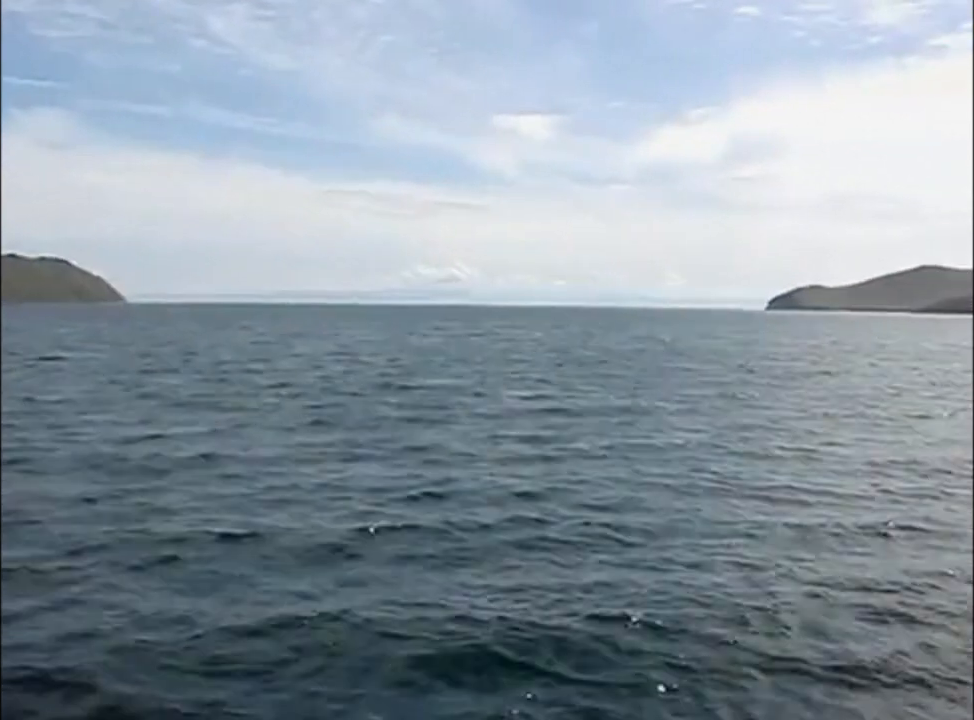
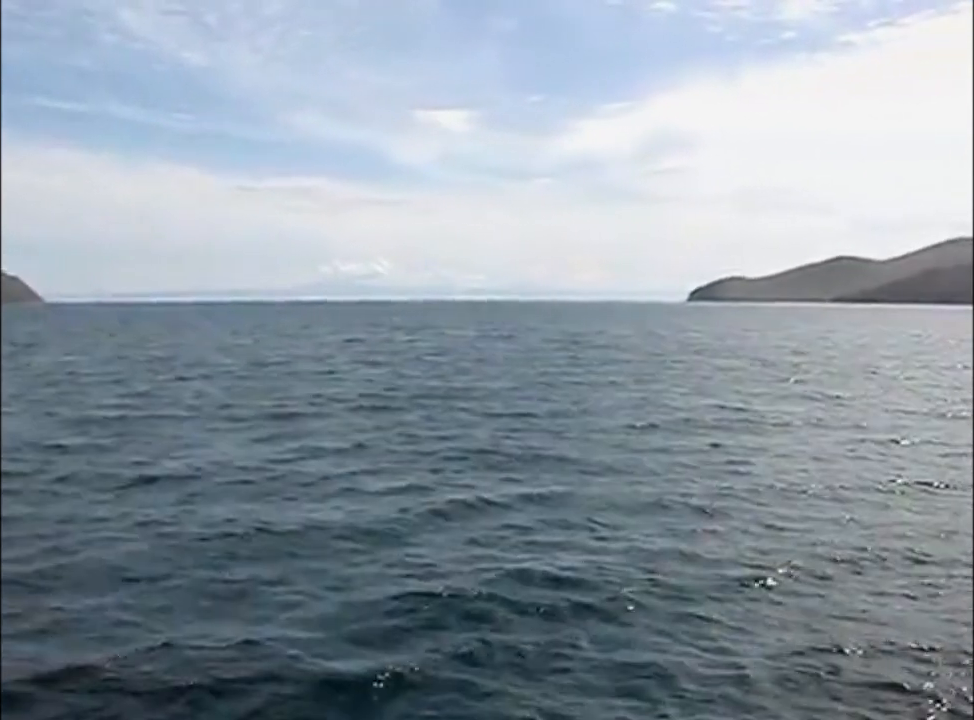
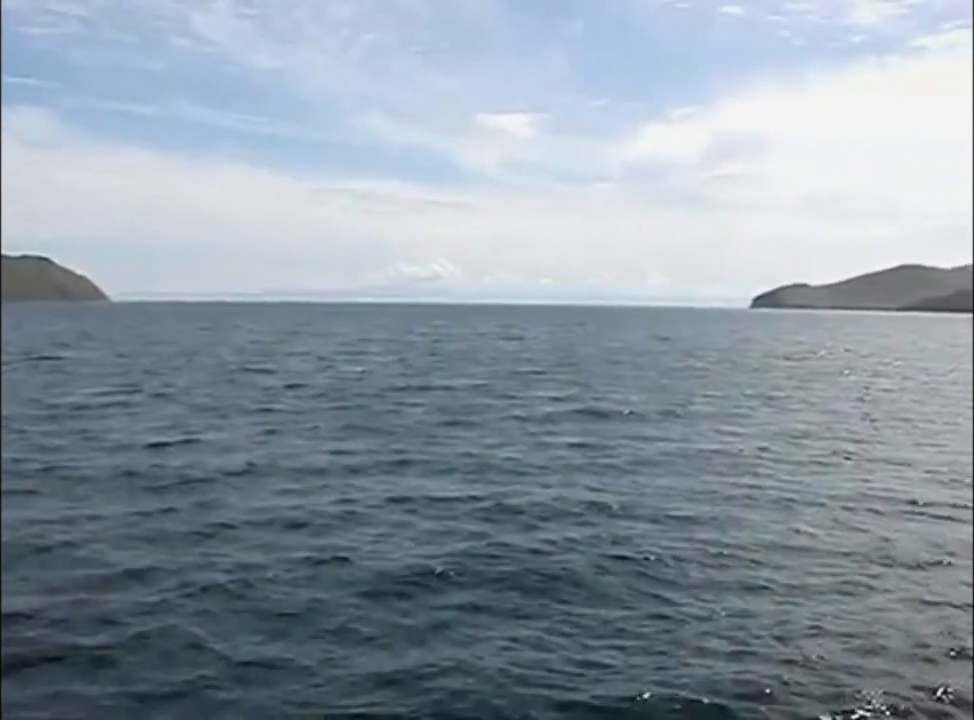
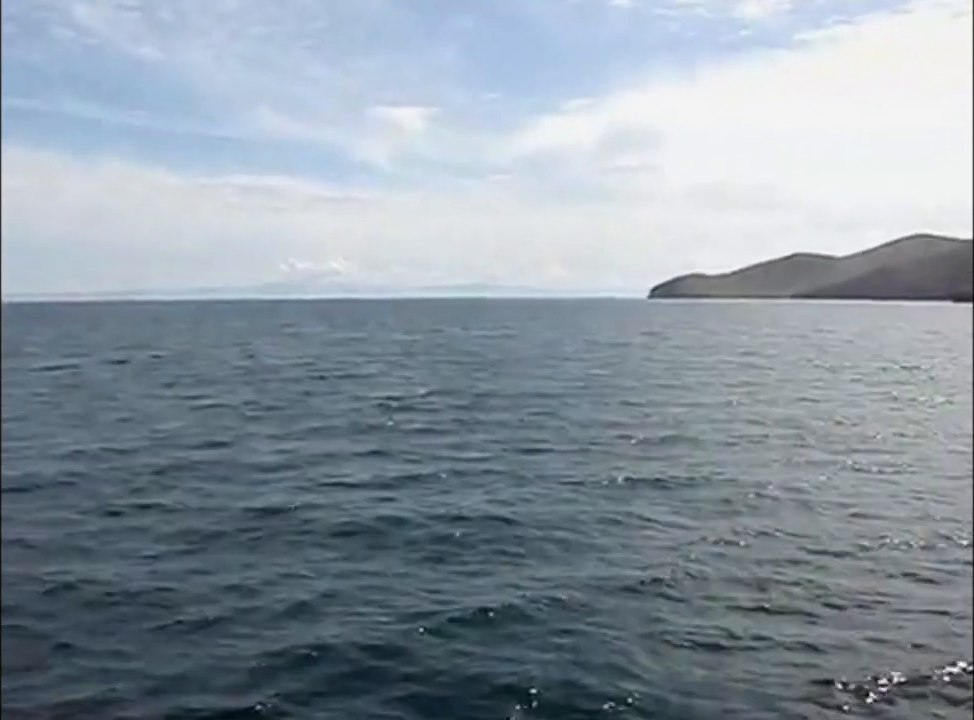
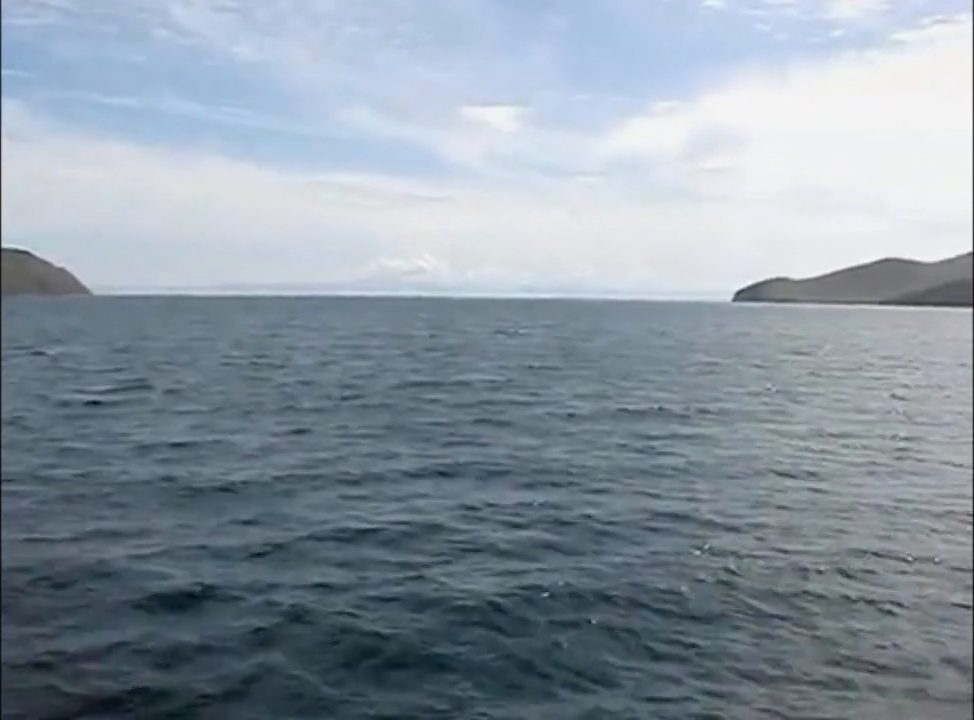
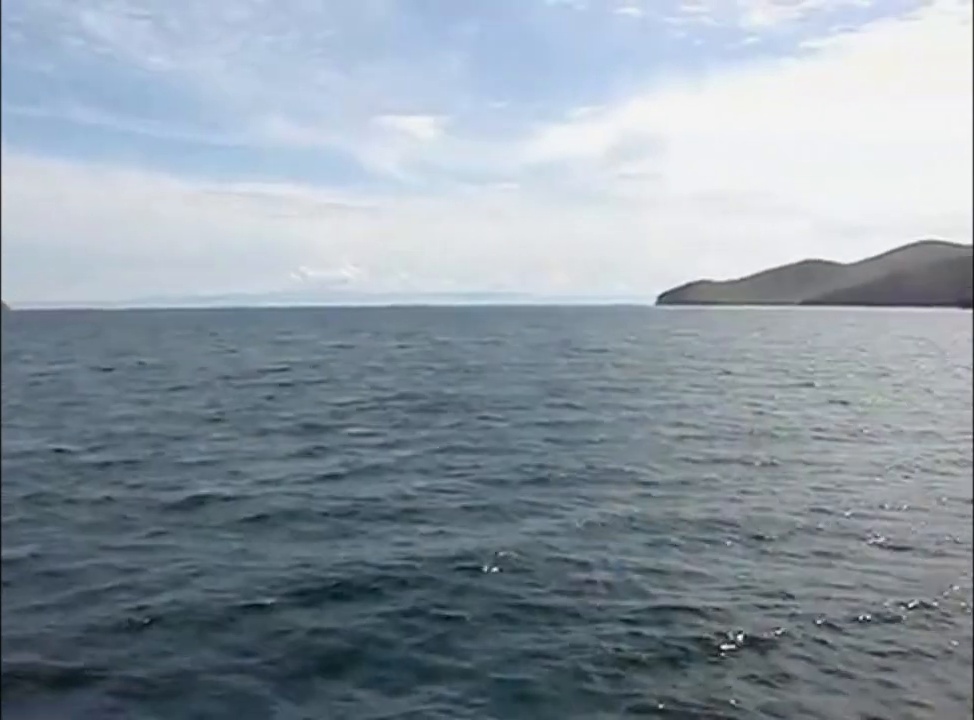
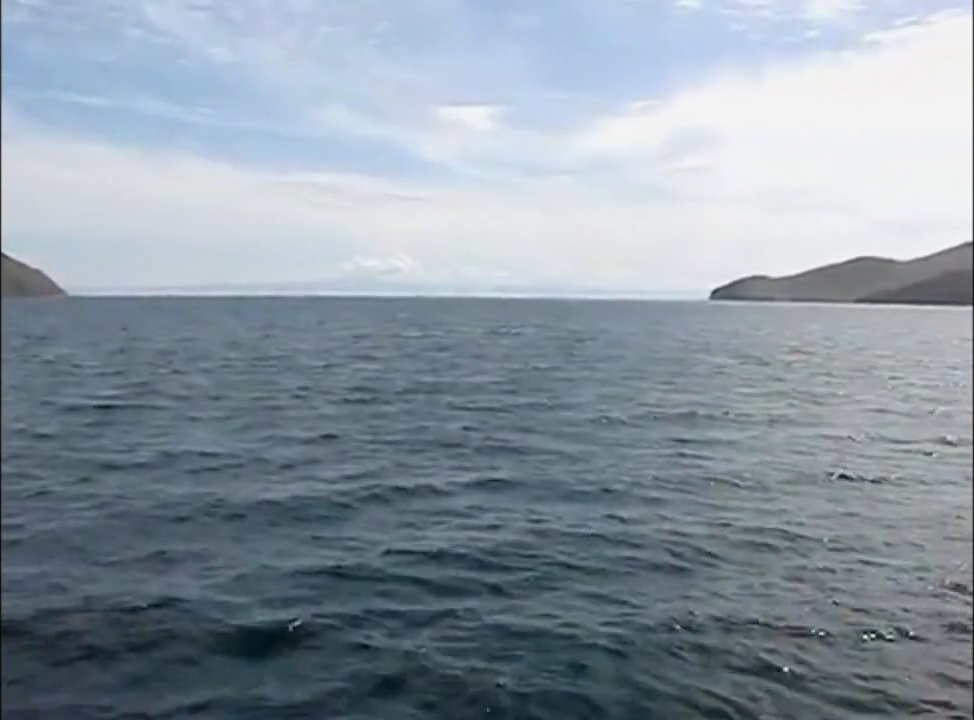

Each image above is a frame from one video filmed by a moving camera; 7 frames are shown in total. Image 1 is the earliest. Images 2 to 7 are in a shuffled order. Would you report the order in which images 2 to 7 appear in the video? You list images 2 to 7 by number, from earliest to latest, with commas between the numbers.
3, 5, 7, 2, 6, 4
